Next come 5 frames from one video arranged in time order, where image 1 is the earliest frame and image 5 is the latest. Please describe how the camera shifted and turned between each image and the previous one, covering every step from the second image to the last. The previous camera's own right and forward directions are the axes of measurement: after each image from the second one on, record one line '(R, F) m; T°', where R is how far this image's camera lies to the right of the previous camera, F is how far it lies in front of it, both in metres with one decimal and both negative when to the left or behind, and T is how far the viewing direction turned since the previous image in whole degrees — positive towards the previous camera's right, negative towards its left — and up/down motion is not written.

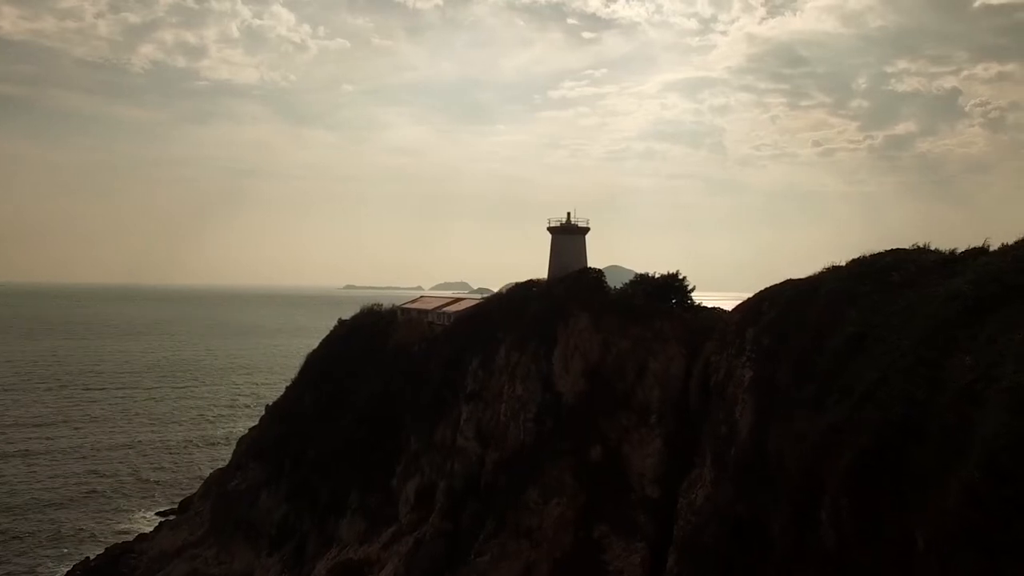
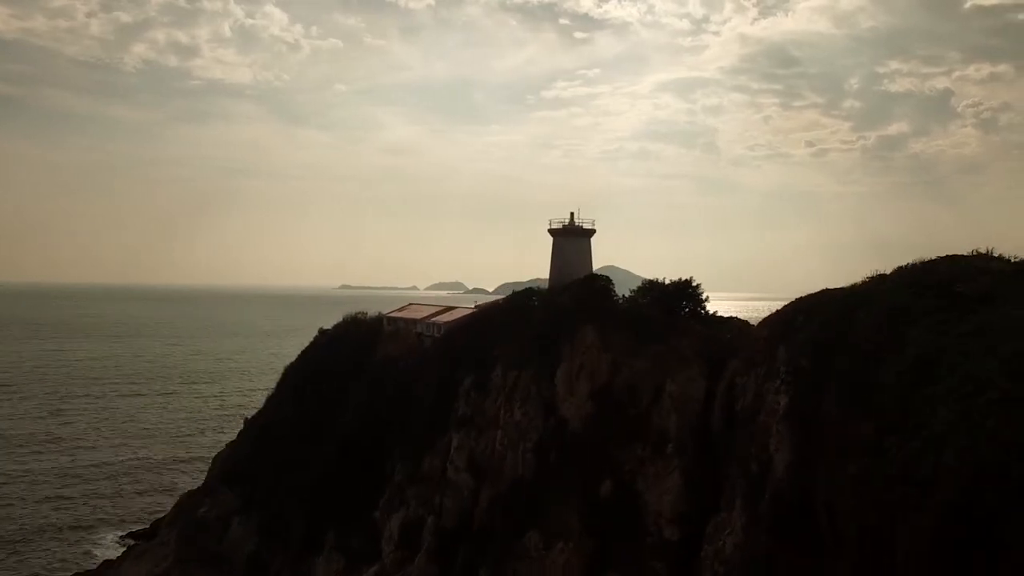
(0.0, +1.7) m; 0°
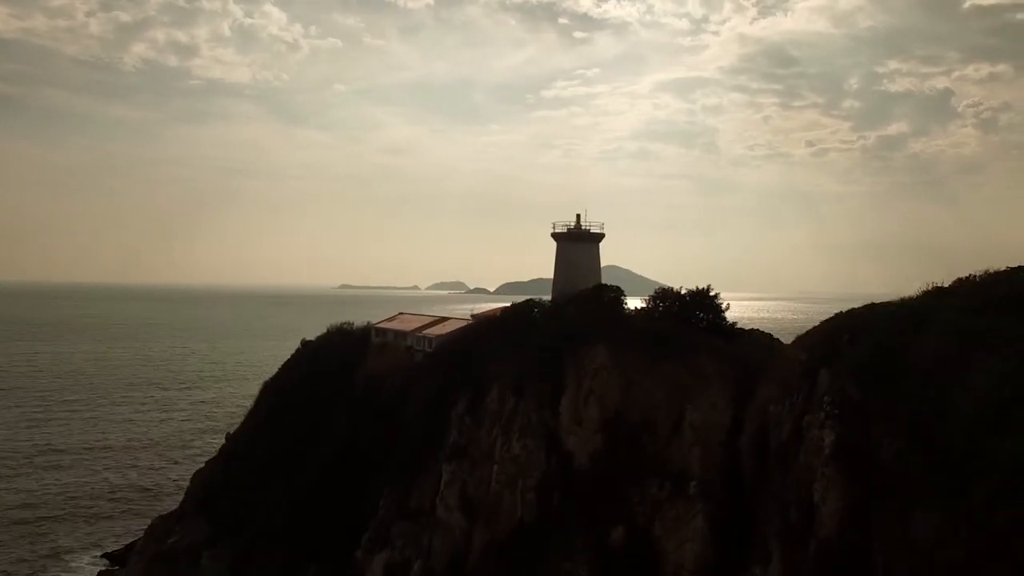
(-0.6, -0.9) m; 0°
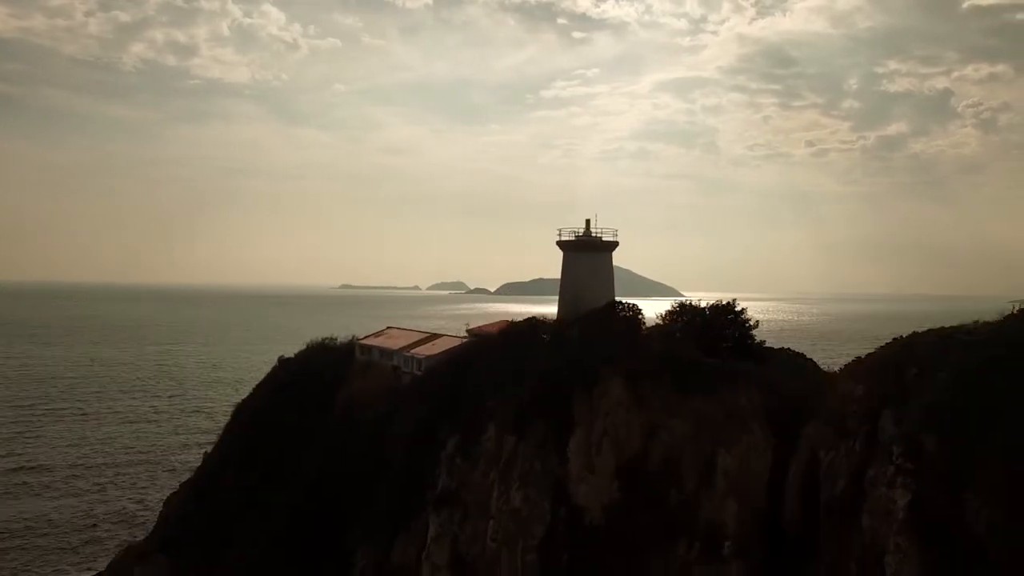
(-1.3, -1.0) m; 0°
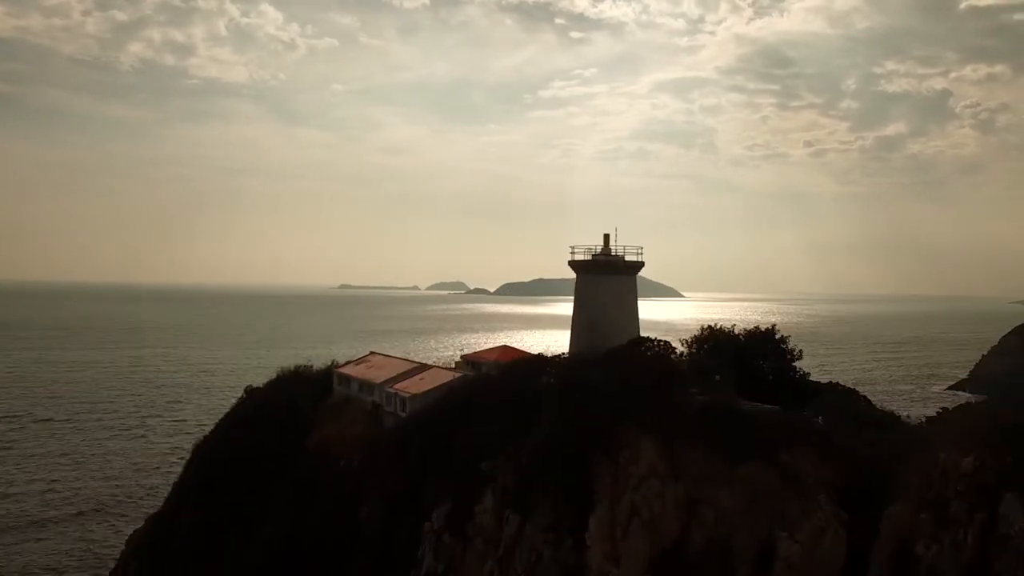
(-0.7, +0.3) m; 0°
